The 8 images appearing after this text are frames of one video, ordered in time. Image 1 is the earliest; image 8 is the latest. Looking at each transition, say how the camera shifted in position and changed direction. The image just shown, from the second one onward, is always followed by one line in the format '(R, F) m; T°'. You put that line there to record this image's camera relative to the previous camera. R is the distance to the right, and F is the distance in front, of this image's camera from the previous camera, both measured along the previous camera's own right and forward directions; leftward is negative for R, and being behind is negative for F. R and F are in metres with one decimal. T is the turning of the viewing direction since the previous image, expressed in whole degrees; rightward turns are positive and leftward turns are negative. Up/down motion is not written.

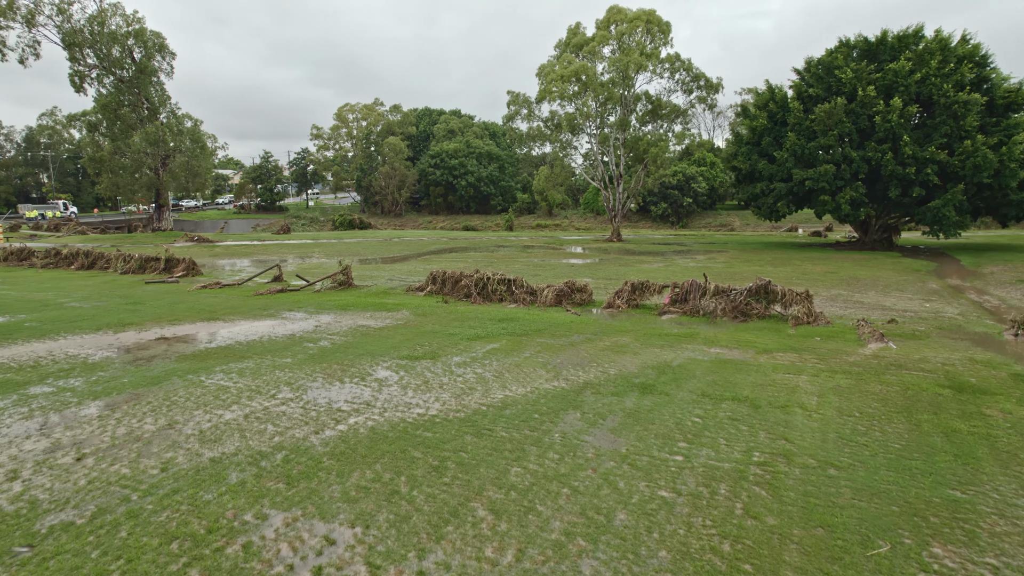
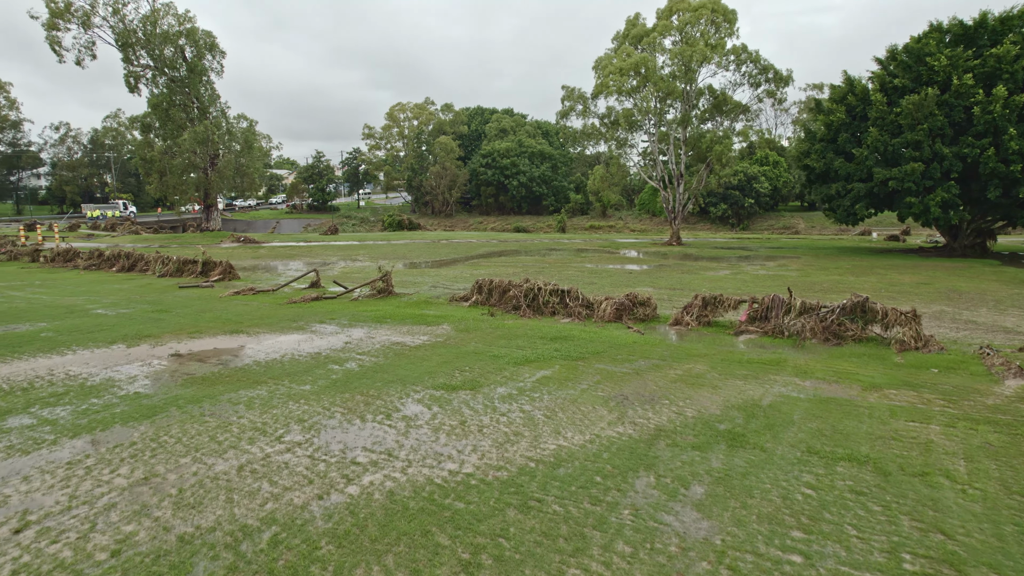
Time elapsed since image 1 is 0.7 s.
(0.0, +1.1) m; -4°
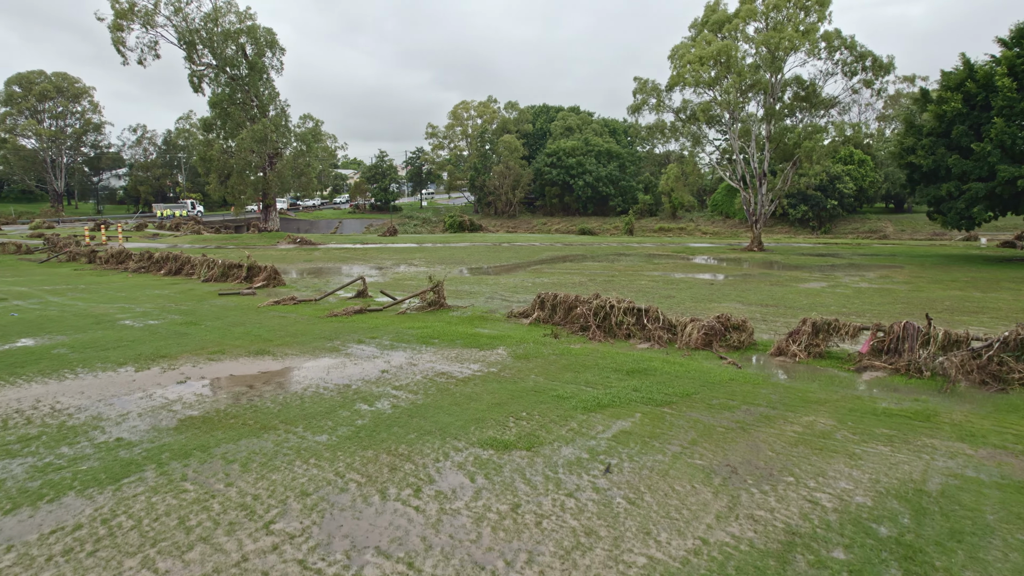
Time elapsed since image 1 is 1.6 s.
(-0.1, +1.4) m; -5°
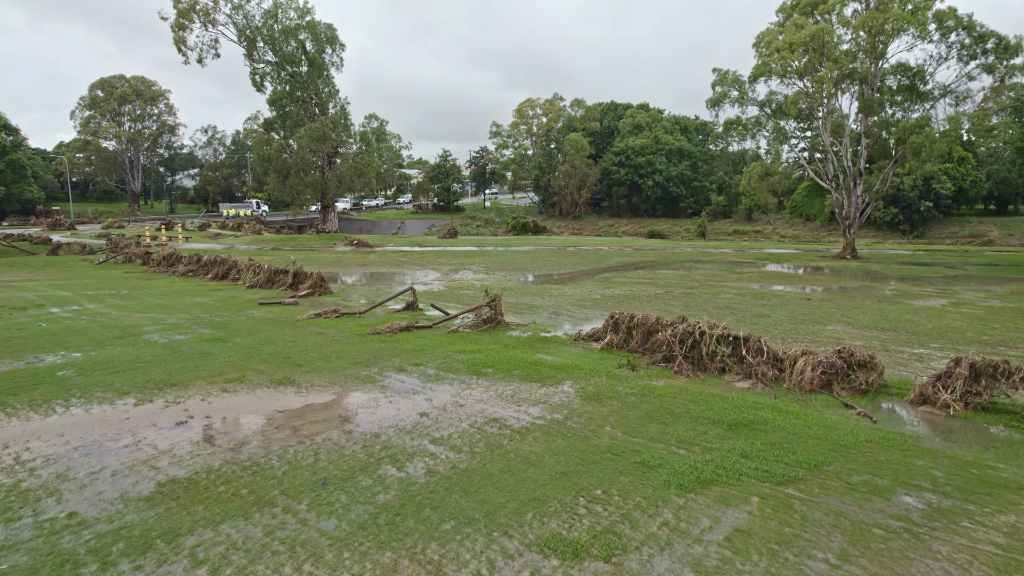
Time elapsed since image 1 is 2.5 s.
(-0.1, +1.4) m; -5°
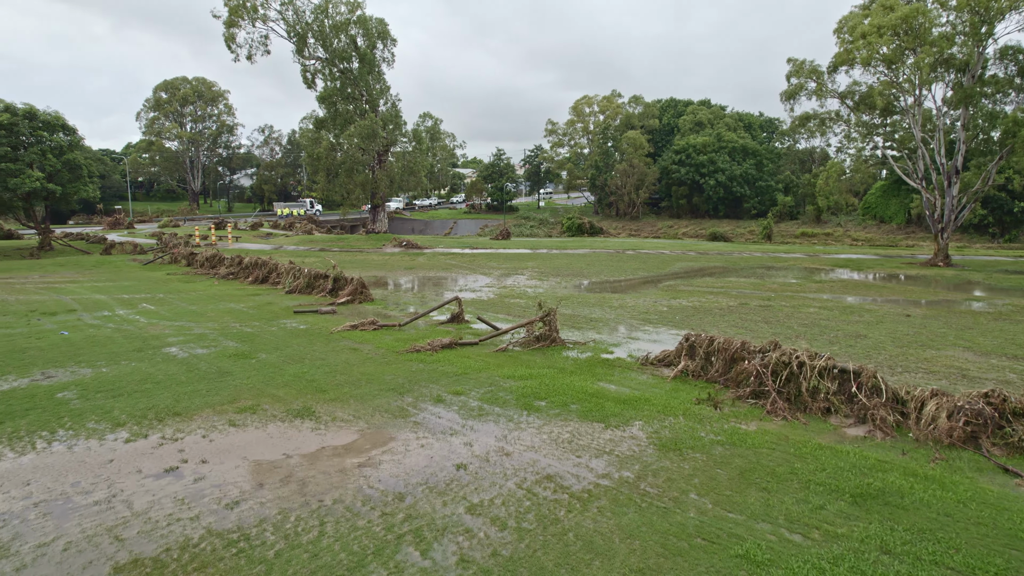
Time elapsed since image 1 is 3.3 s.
(0.0, +1.1) m; -4°
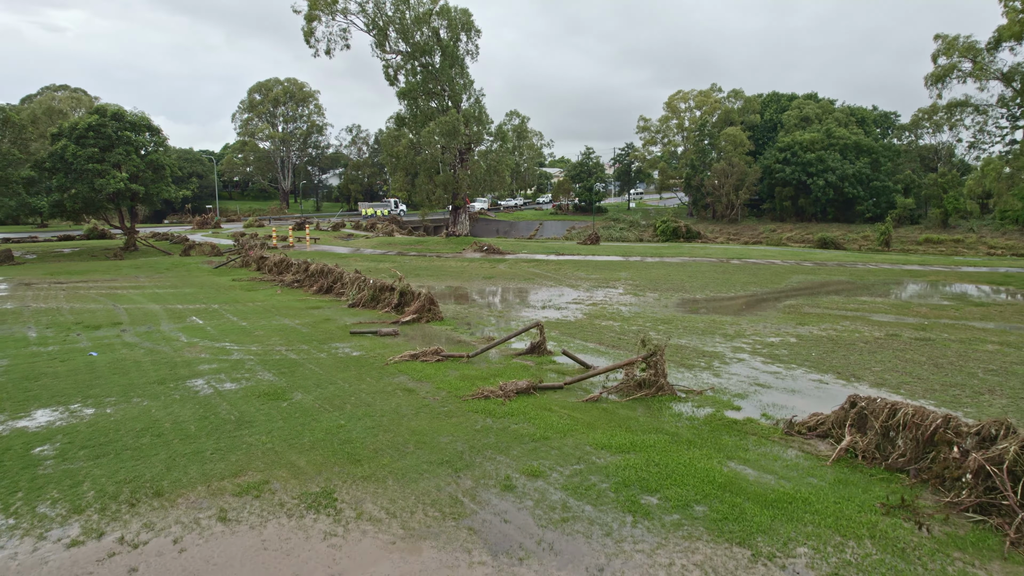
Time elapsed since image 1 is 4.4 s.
(-0.1, +1.7) m; -7°
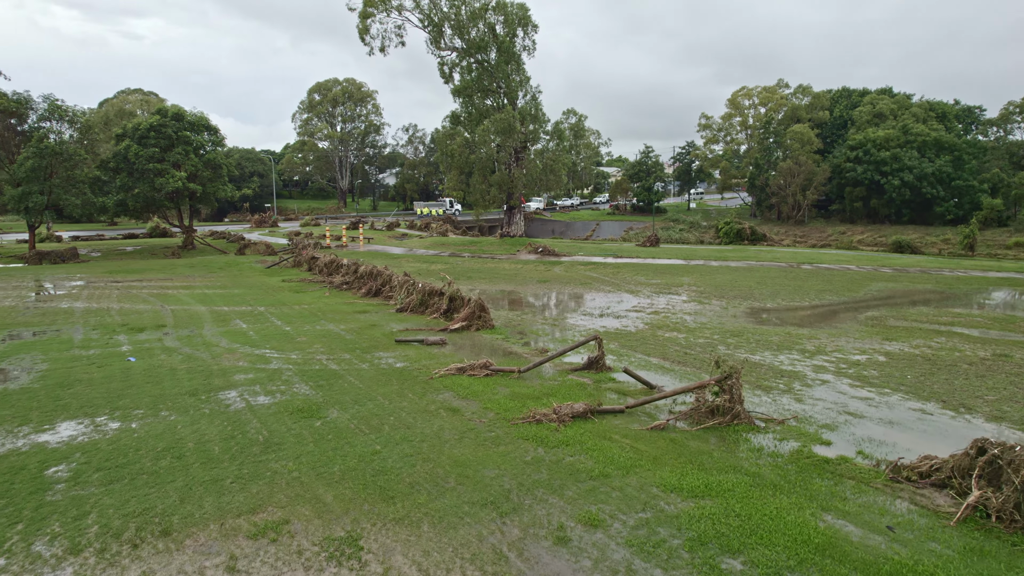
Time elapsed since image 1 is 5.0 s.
(0.0, +0.6) m; -4°
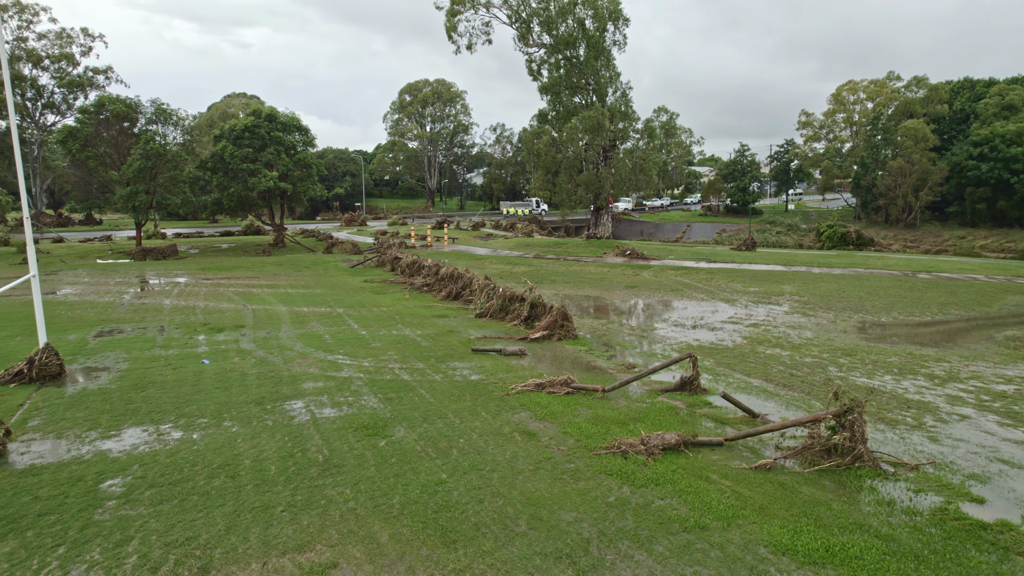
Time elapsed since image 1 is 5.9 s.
(0.0, +0.6) m; -7°
